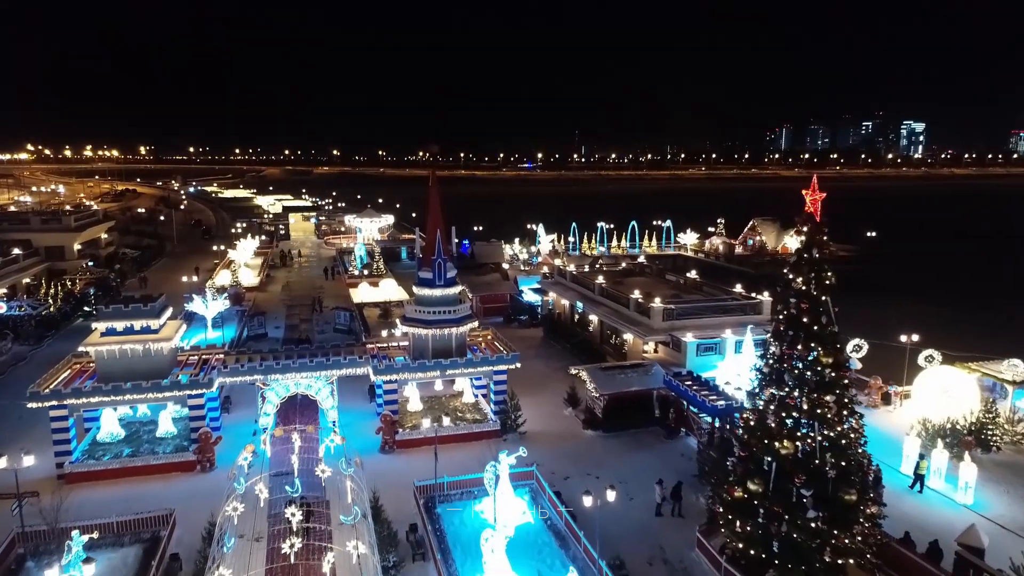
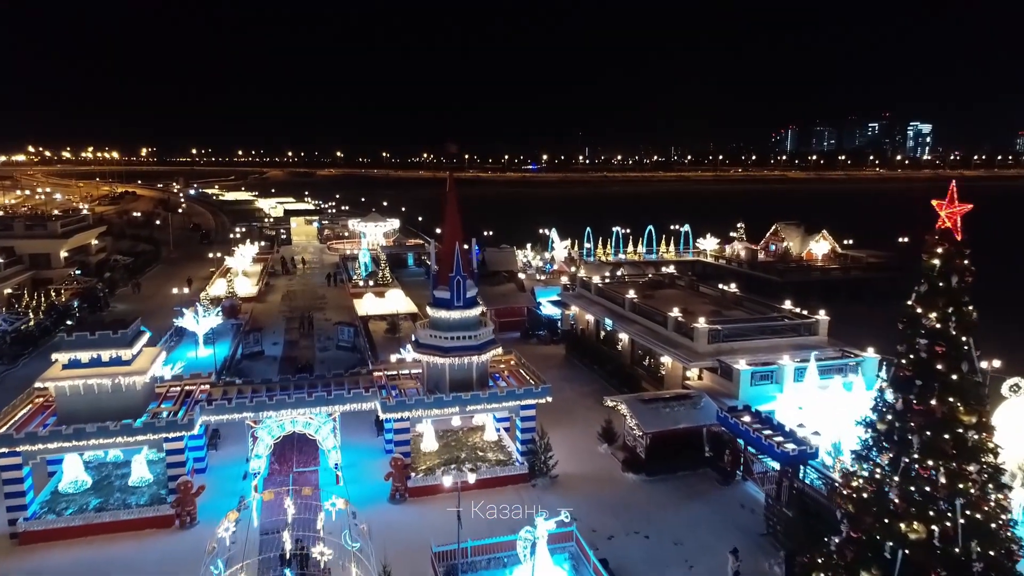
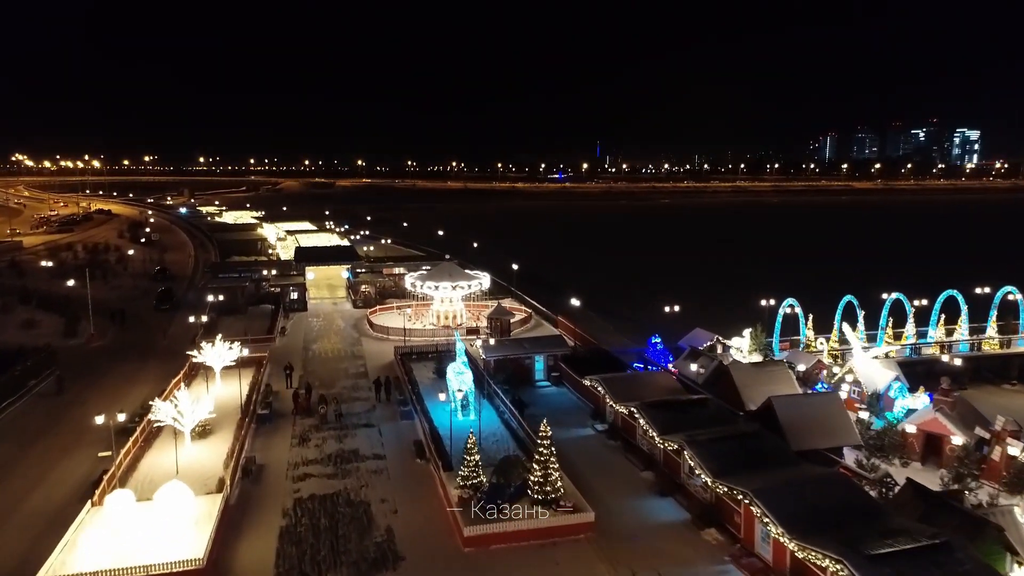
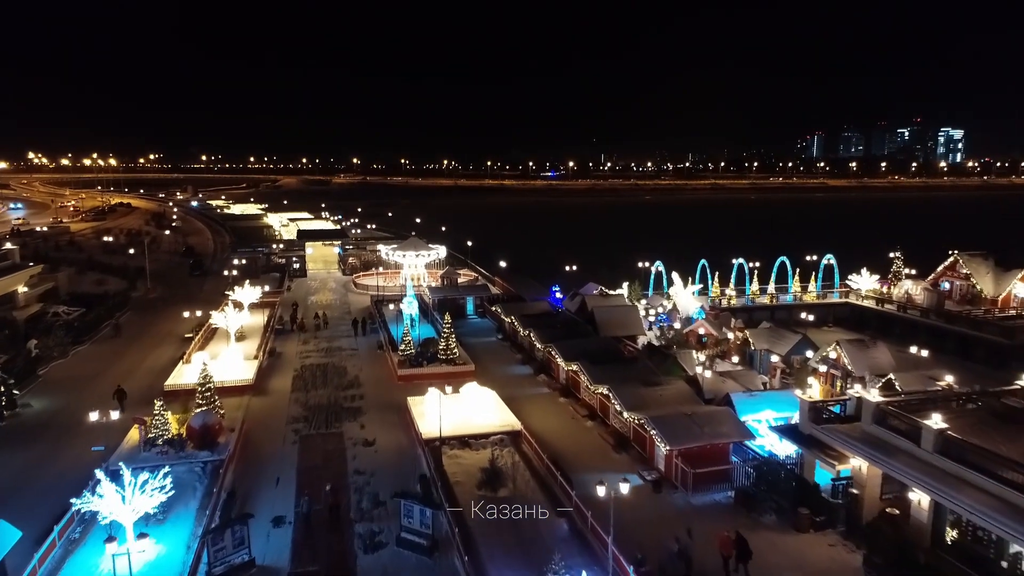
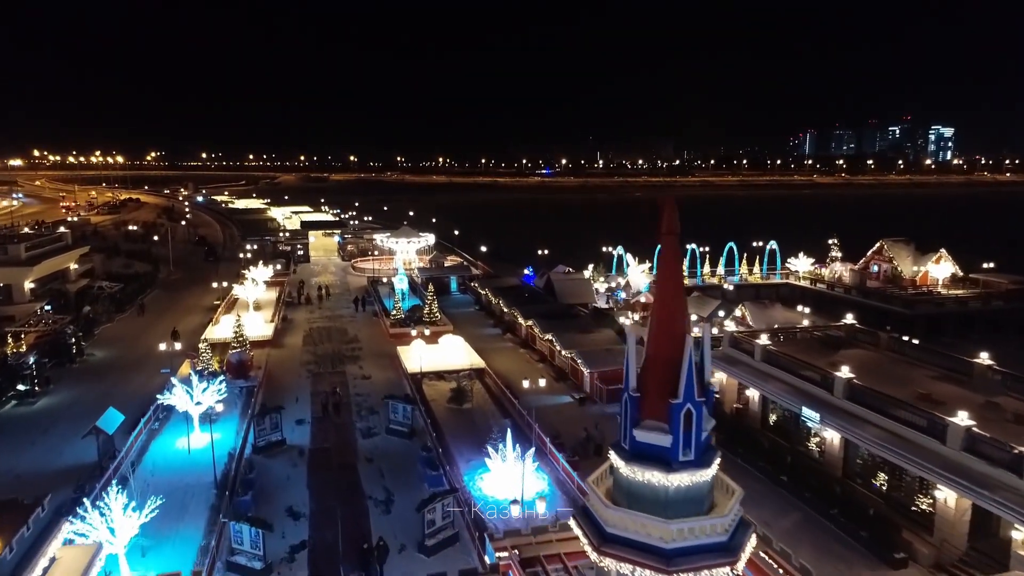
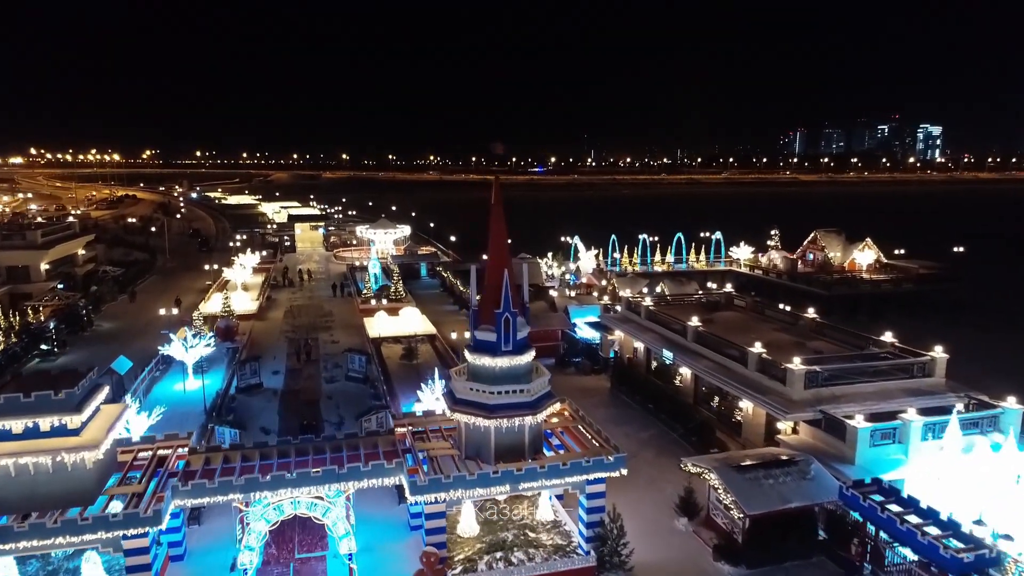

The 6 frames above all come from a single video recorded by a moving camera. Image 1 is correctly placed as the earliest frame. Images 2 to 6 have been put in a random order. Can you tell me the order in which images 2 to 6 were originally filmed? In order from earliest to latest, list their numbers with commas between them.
2, 6, 5, 4, 3
